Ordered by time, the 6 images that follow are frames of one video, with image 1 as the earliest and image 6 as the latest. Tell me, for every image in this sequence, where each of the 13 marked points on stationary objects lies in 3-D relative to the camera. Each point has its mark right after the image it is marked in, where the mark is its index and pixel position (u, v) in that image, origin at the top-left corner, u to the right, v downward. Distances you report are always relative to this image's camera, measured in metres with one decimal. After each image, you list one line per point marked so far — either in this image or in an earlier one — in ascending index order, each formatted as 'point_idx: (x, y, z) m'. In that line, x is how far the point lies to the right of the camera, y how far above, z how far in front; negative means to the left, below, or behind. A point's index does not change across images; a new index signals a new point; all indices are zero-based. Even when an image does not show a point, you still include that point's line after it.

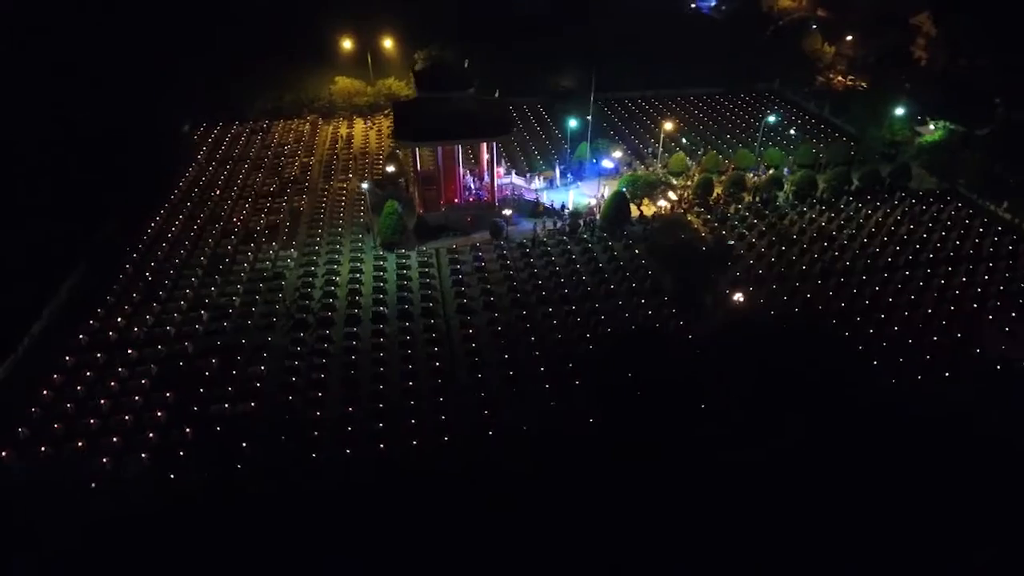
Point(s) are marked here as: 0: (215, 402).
0: (-5.4, -2.1, +12.8) m
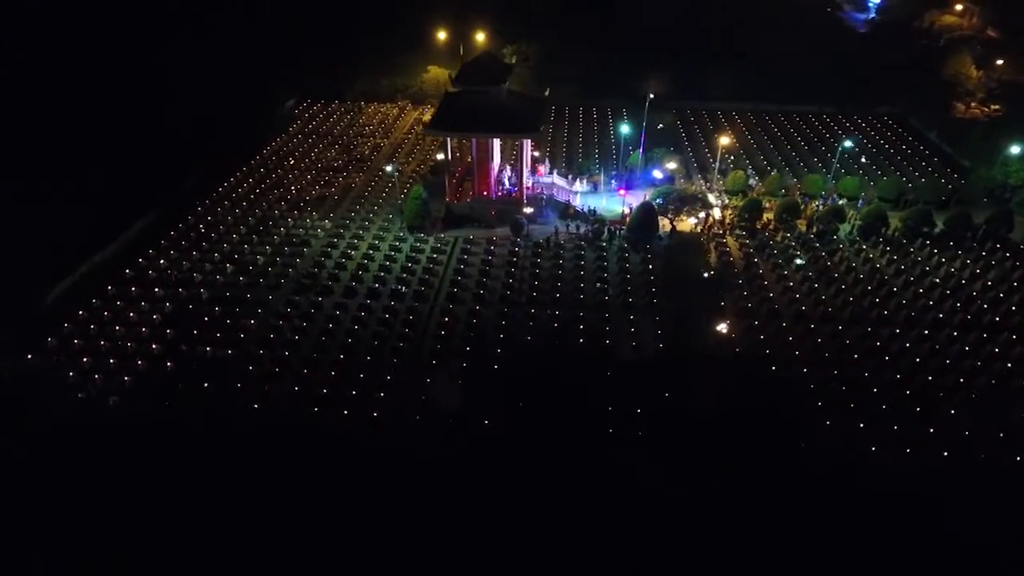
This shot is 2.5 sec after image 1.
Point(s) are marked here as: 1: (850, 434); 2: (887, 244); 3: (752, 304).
0: (-6.3, -1.2, +14.4) m
1: (+5.9, -2.6, +12.5) m
2: (+9.2, +1.1, +17.5) m
3: (+5.2, -0.4, +15.5) m
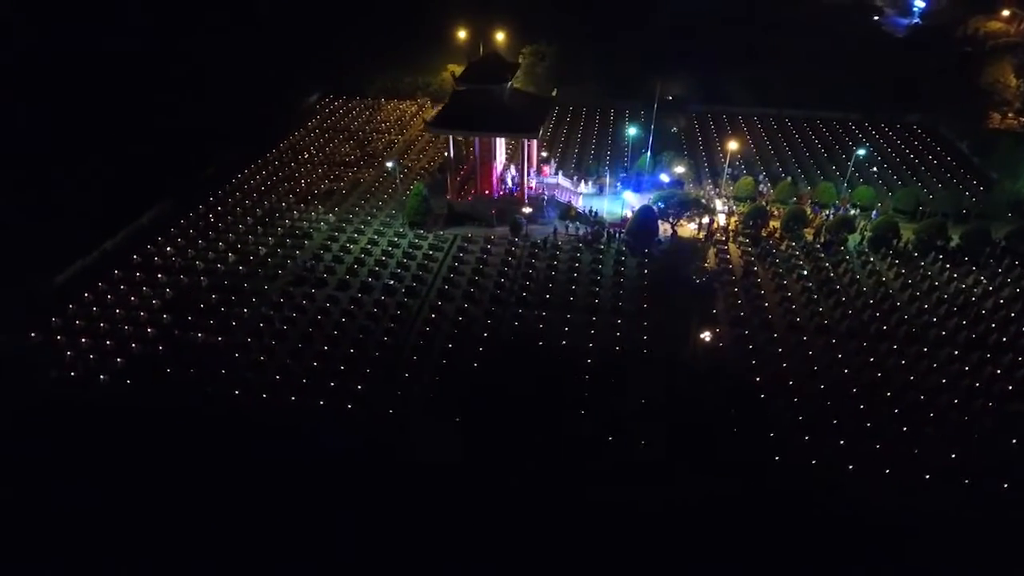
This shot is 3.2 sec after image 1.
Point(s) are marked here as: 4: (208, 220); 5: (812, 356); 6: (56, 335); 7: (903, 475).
0: (-6.7, -0.9, +14.8) m
1: (+5.4, -2.8, +12.1) m
2: (+9.1, +0.7, +16.9) m
3: (+4.9, -0.5, +15.2) m
4: (-7.9, +1.7, +18.4) m
5: (+5.9, -1.3, +14.0) m
6: (-9.3, -1.0, +14.6) m
7: (+6.4, -3.1, +11.7) m
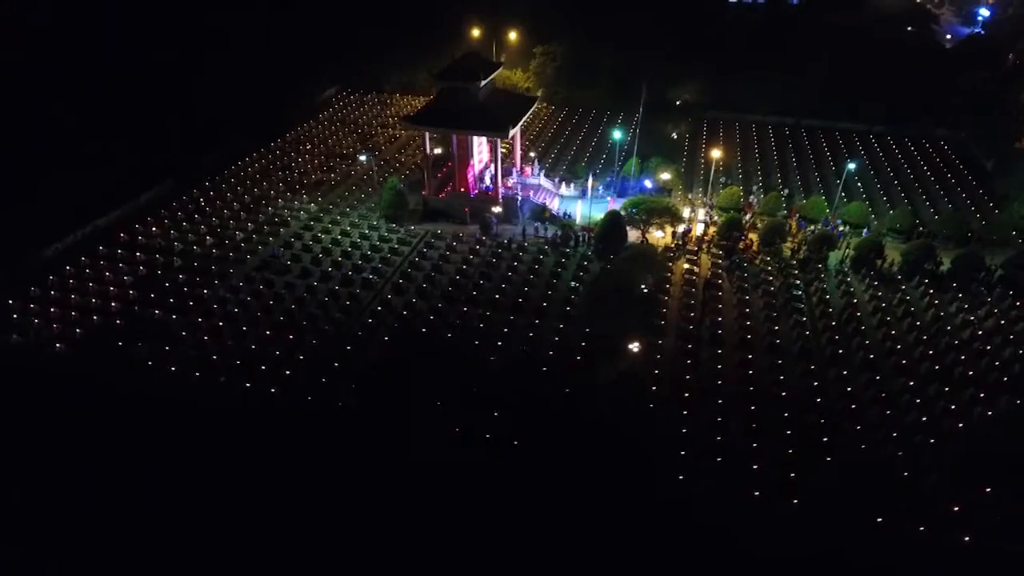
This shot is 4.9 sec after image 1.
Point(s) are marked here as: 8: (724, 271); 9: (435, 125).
0: (-7.9, -0.4, +15.5) m
1: (+3.7, -3.0, +11.5) m
2: (+8.1, +0.2, +15.9) m
3: (+3.7, -0.8, +14.6) m
4: (-8.5, +2.3, +19.2) m
5: (+4.5, -1.6, +13.4) m
6: (-10.5, -0.3, +15.6) m
7: (+4.6, -3.4, +11.0) m
8: (+4.8, +0.4, +16.3) m
9: (-1.9, +4.0, +17.4) m
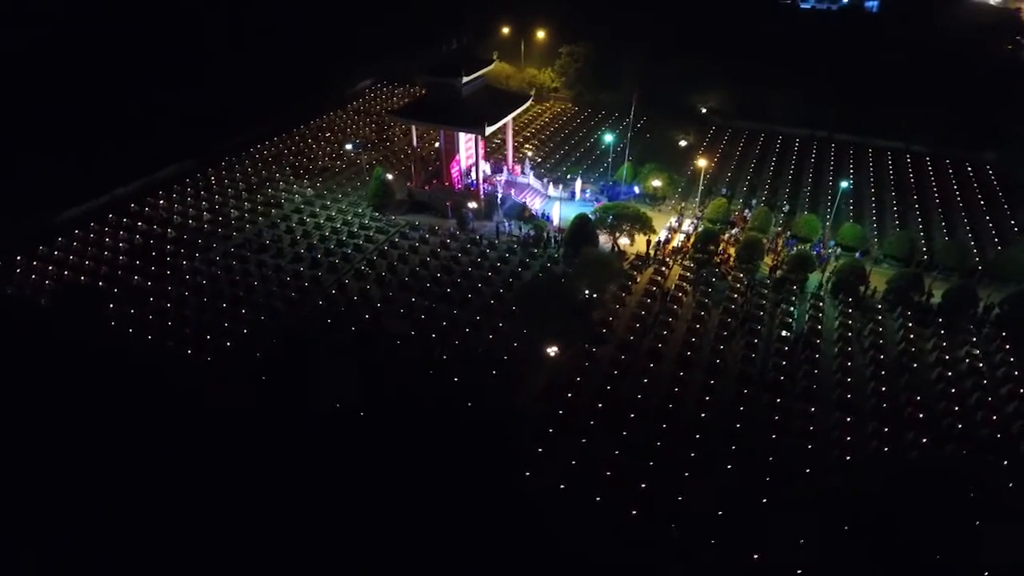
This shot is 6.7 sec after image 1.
0: (-8.8, +0.3, +16.6) m
1: (+1.8, -3.2, +11.0) m
2: (+7.0, -0.4, +14.7) m
3: (+2.4, -1.0, +14.1) m
4: (-8.7, +3.0, +20.4) m
5: (+3.0, -1.9, +12.7) m
6: (-11.4, +0.6, +17.1) m
7: (+2.6, -3.6, +10.3) m
8: (+3.9, +0.1, +15.5) m
9: (-2.3, +4.2, +17.6) m
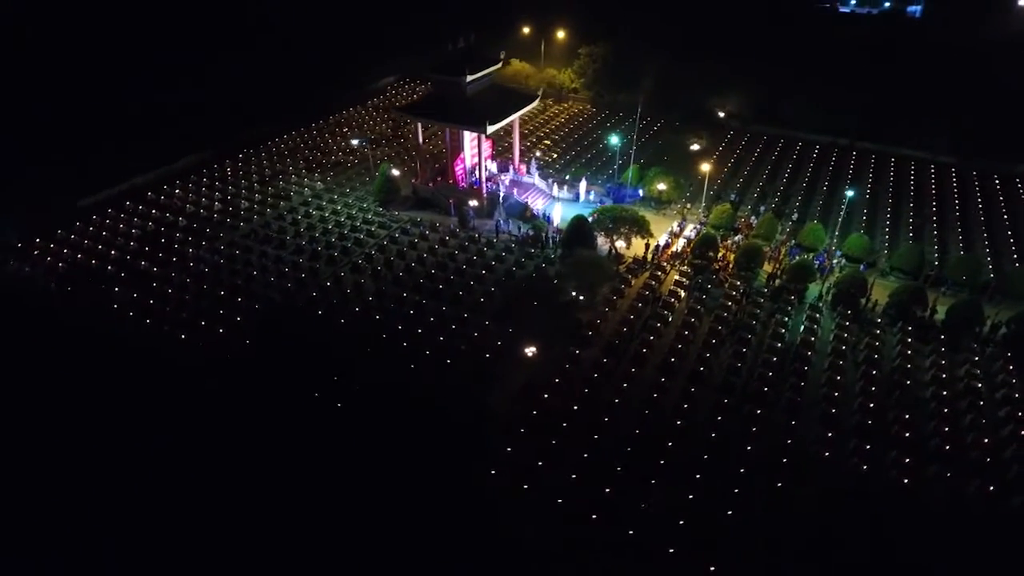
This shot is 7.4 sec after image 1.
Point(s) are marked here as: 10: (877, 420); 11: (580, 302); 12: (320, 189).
0: (-8.9, +0.7, +17.1) m
1: (+1.2, -3.2, +10.9) m
2: (+6.8, -0.6, +14.2) m
3: (+2.1, -1.1, +13.9) m
4: (-8.5, +3.4, +20.8) m
5: (+2.5, -1.9, +12.5) m
6: (-11.5, +1.1, +17.7) m
7: (+1.9, -3.6, +10.1) m
8: (+3.7, 0.0, +15.2) m
9: (-2.2, +4.3, +17.7) m
10: (+6.1, -2.2, +11.8) m
11: (+1.4, -0.3, +14.9) m
12: (-5.3, +2.8, +19.9) m
